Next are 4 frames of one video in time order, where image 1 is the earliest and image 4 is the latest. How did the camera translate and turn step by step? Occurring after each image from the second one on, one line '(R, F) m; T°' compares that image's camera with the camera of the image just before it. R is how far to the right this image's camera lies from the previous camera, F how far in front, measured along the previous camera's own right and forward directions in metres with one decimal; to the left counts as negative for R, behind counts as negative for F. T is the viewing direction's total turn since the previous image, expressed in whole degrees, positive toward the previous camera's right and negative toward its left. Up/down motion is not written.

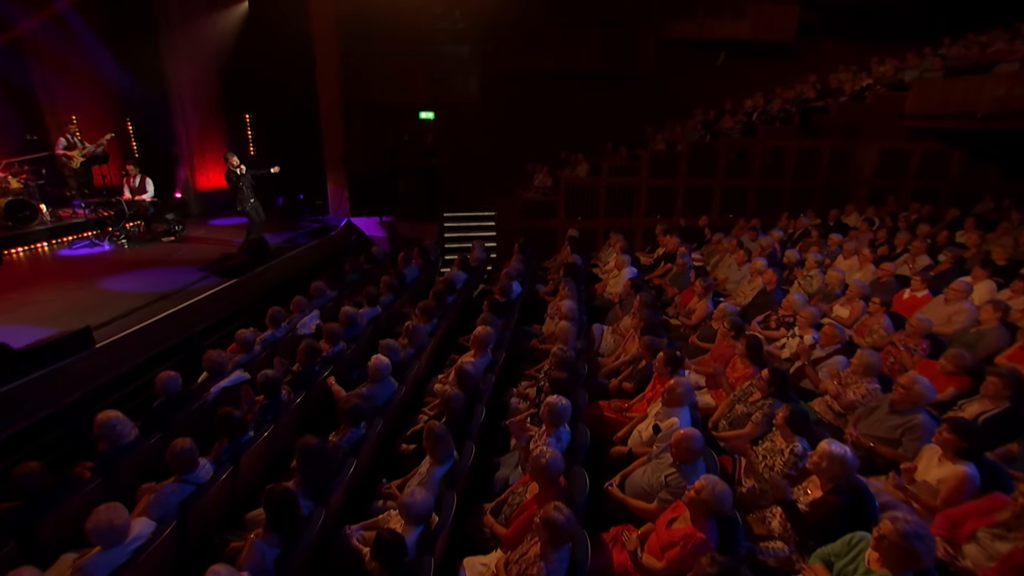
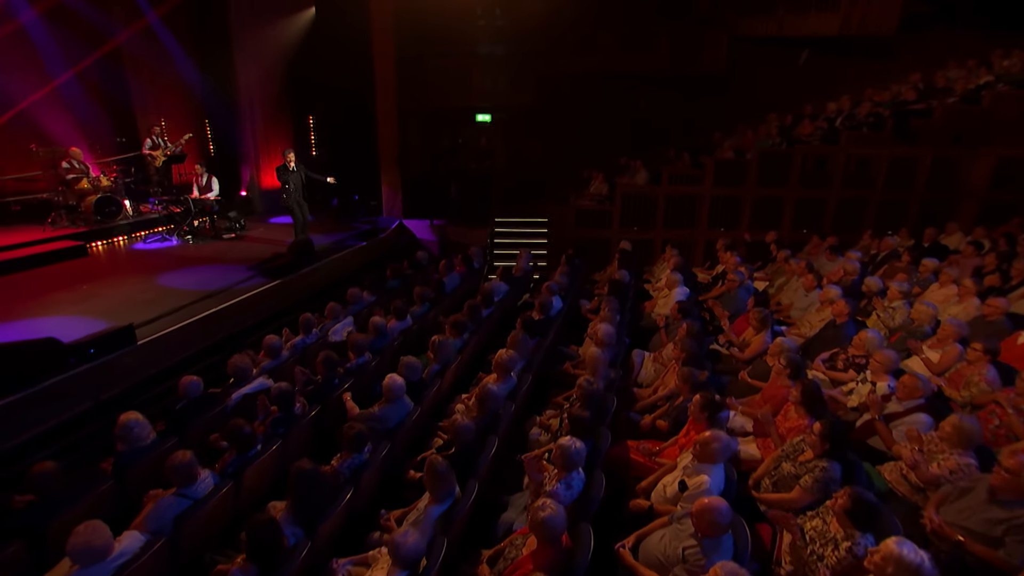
(+0.3, +0.3) m; -8°
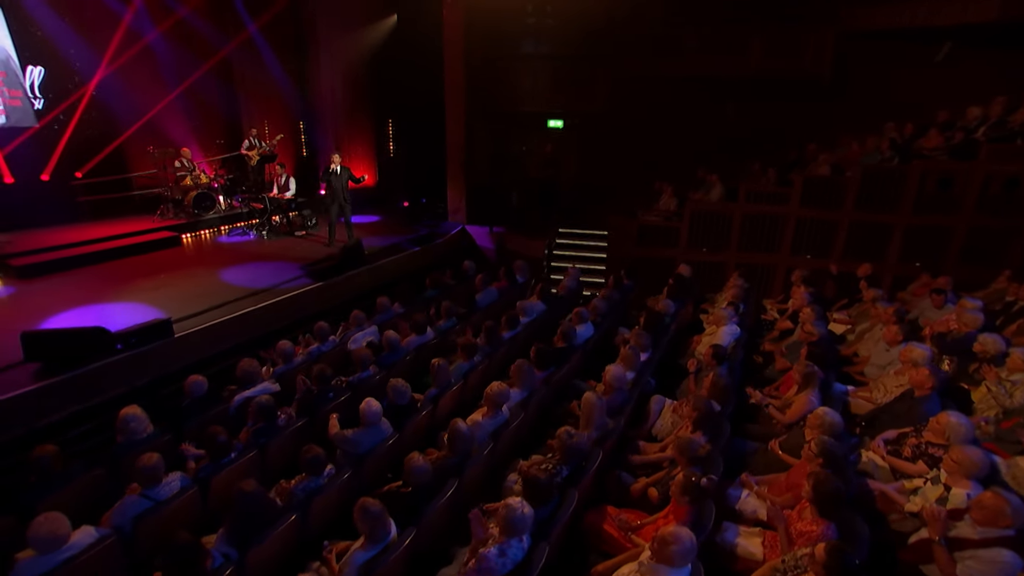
(+0.9, +0.4) m; -12°
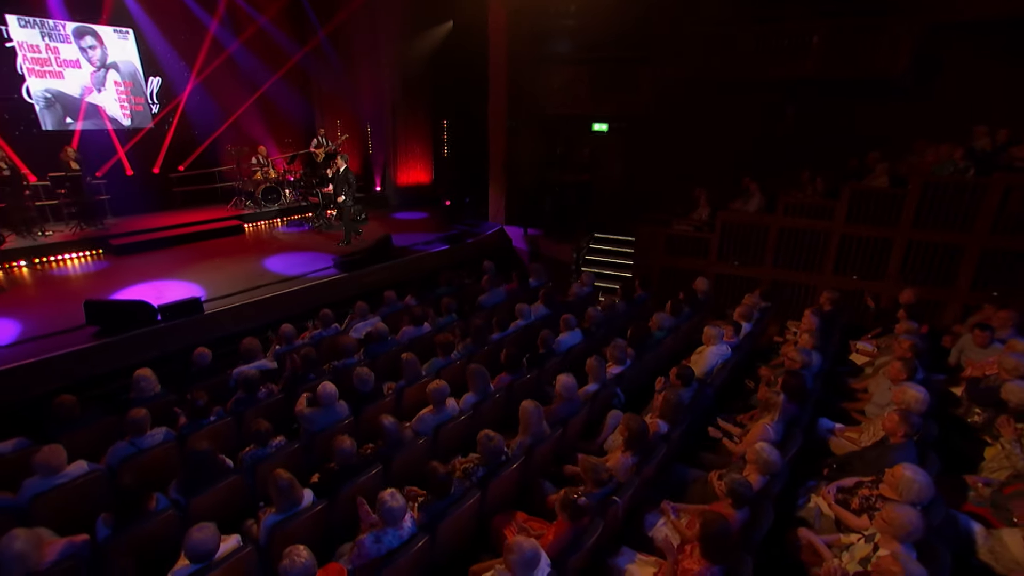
(+1.2, 0.0) m; -10°
